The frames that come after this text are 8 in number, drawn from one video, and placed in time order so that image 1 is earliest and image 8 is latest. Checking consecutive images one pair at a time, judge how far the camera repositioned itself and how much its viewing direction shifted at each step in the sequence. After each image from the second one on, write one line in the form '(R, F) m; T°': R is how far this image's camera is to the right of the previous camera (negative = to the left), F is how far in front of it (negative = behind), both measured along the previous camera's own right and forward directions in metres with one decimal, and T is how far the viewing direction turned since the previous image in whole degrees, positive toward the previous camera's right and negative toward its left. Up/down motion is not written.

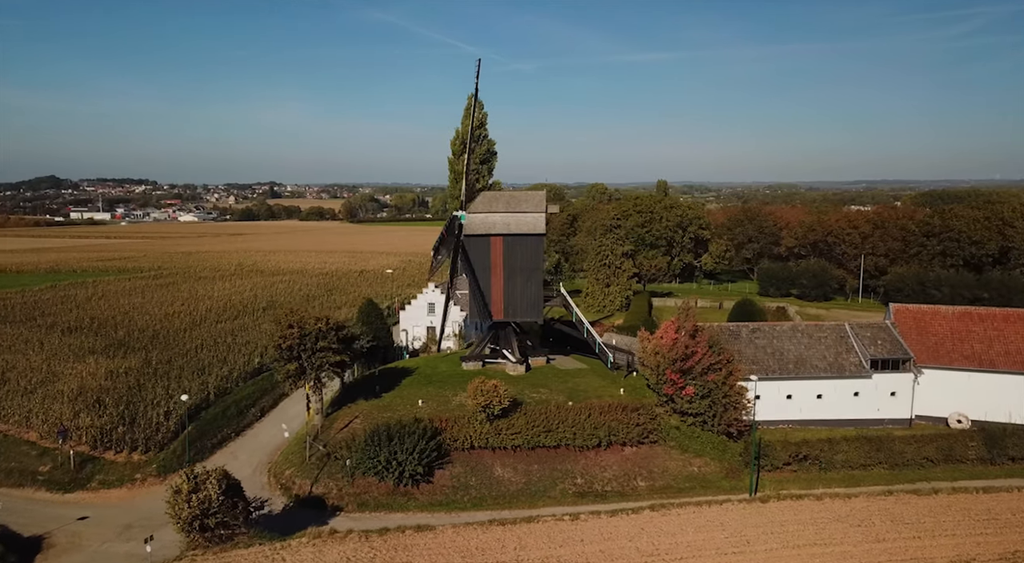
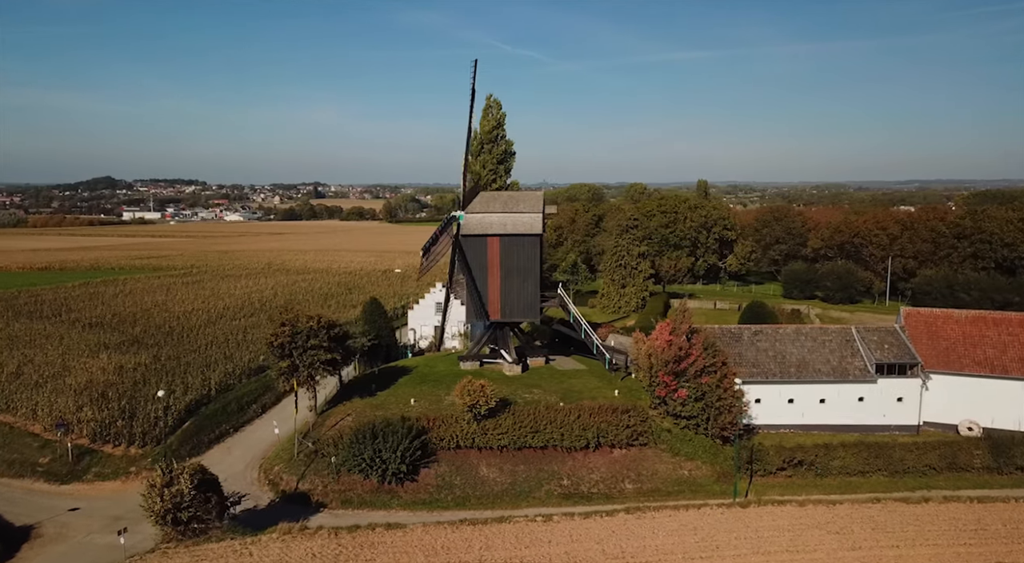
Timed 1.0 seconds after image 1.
(+1.3, +0.1) m; -2°
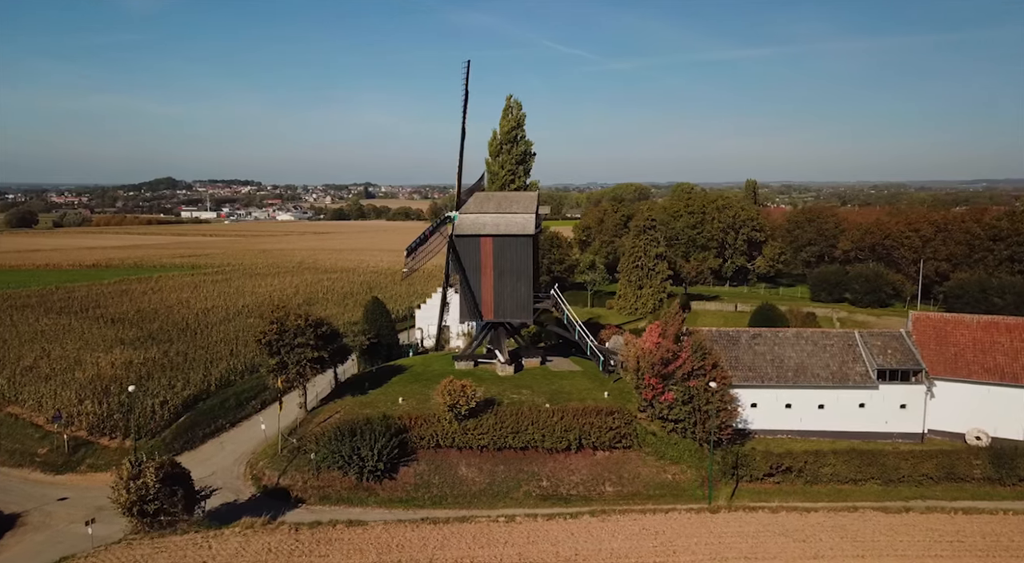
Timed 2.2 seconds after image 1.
(+1.6, +0.1) m; -3°
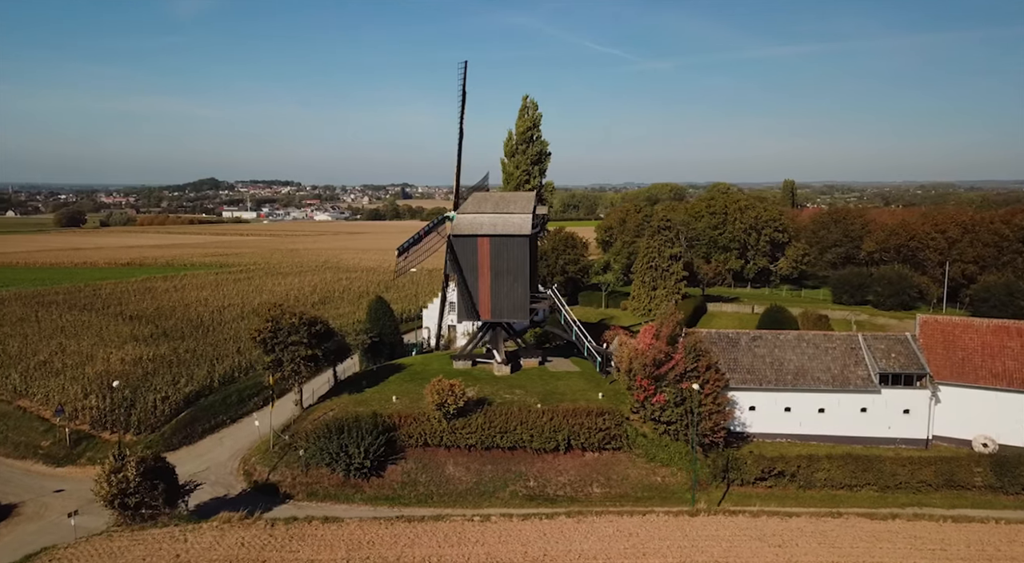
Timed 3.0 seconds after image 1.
(+1.1, 0.0) m; -2°
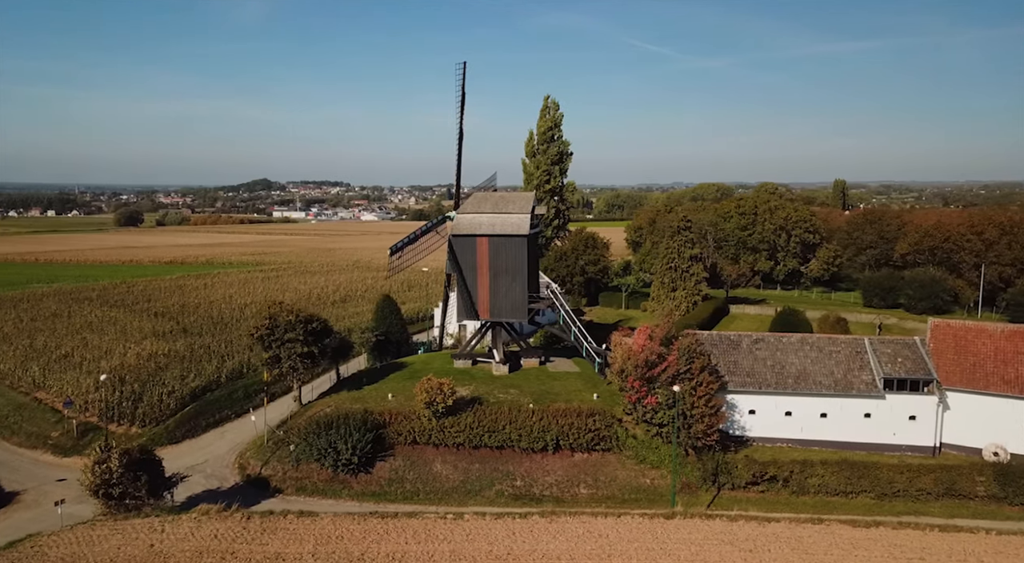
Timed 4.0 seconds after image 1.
(+1.4, 0.0) m; -3°
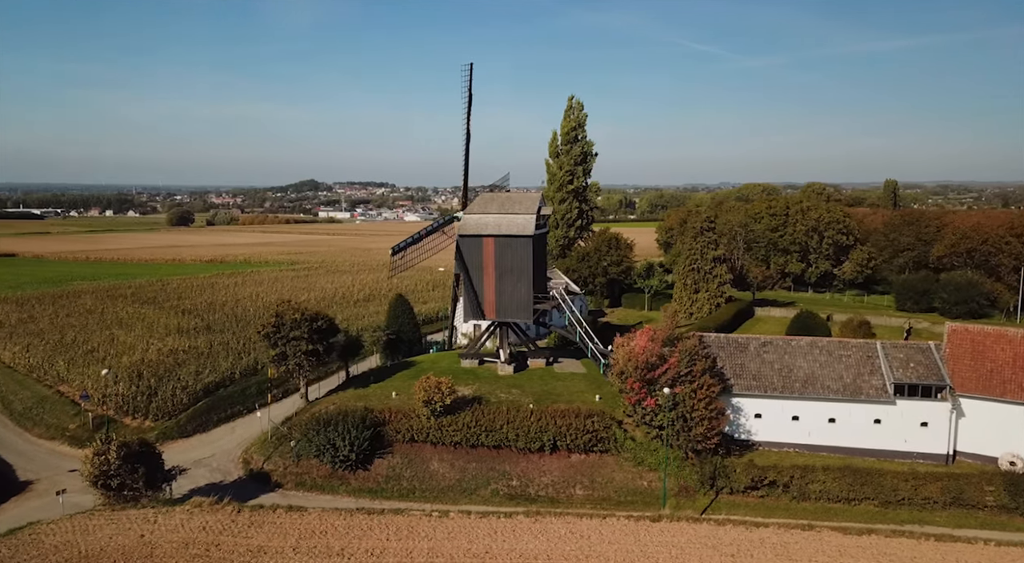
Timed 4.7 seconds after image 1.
(+1.1, -0.1) m; -3°
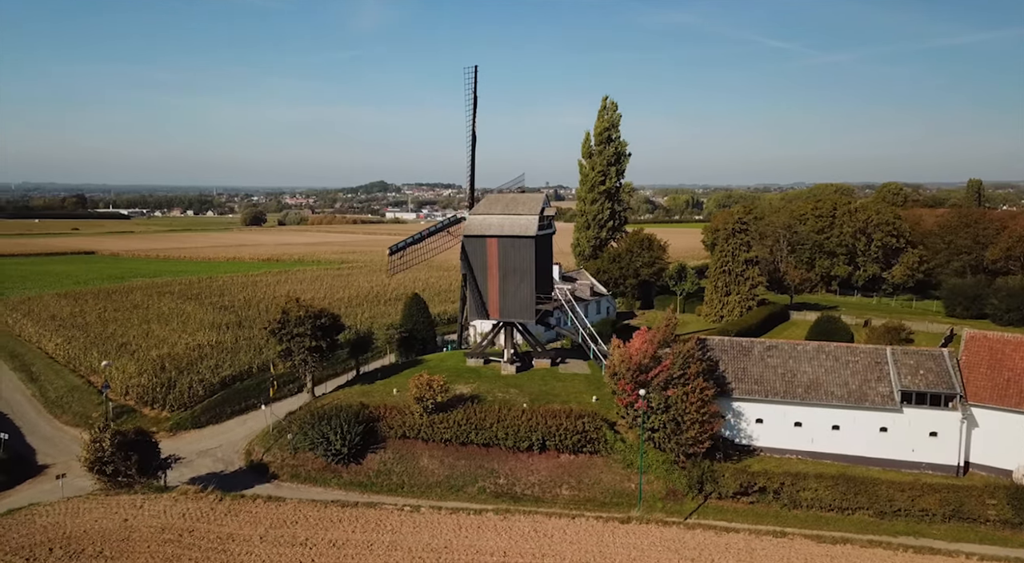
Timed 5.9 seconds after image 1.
(+1.8, -0.2) m; -4°
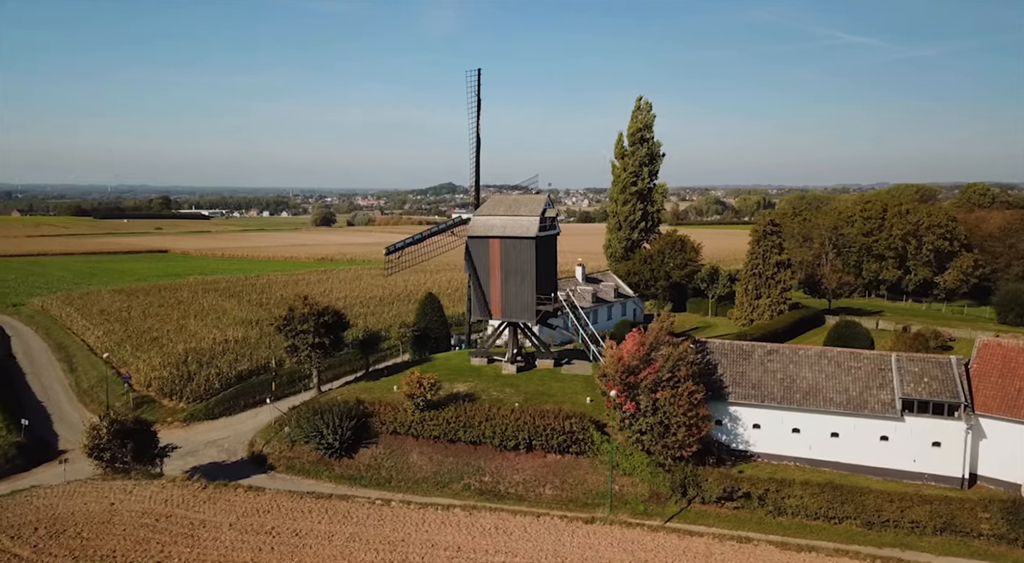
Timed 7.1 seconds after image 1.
(+1.9, -0.3) m; -4°
